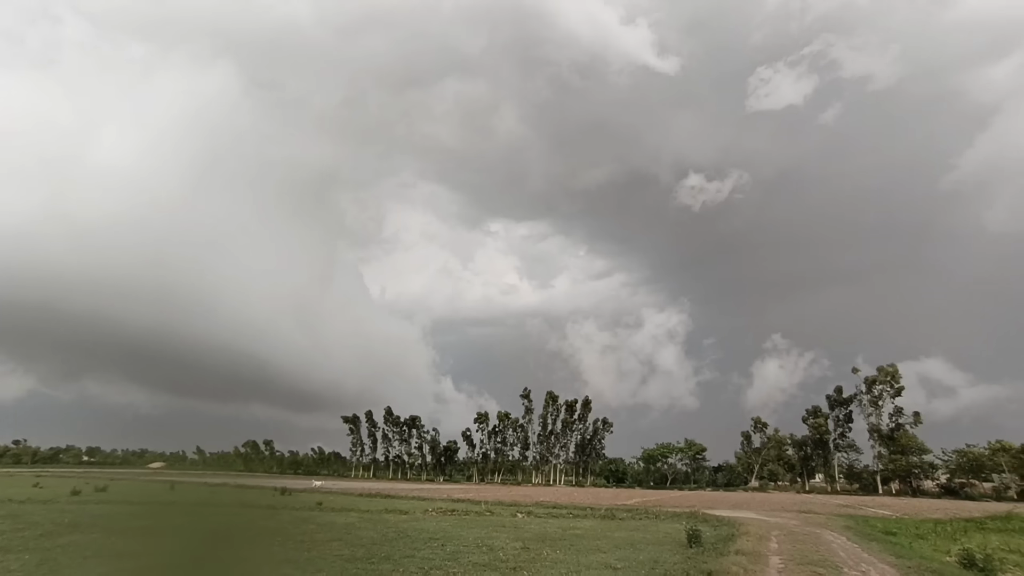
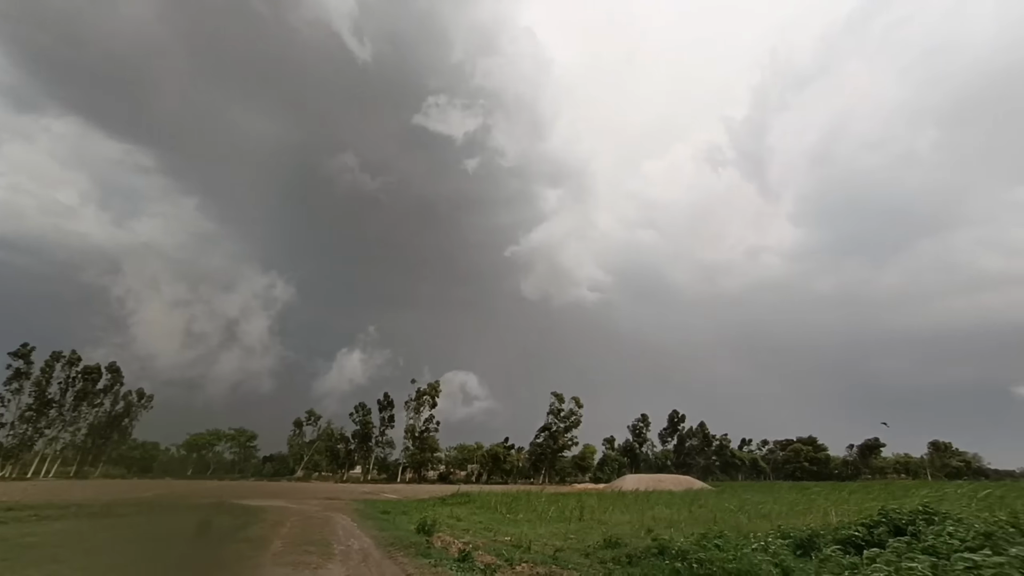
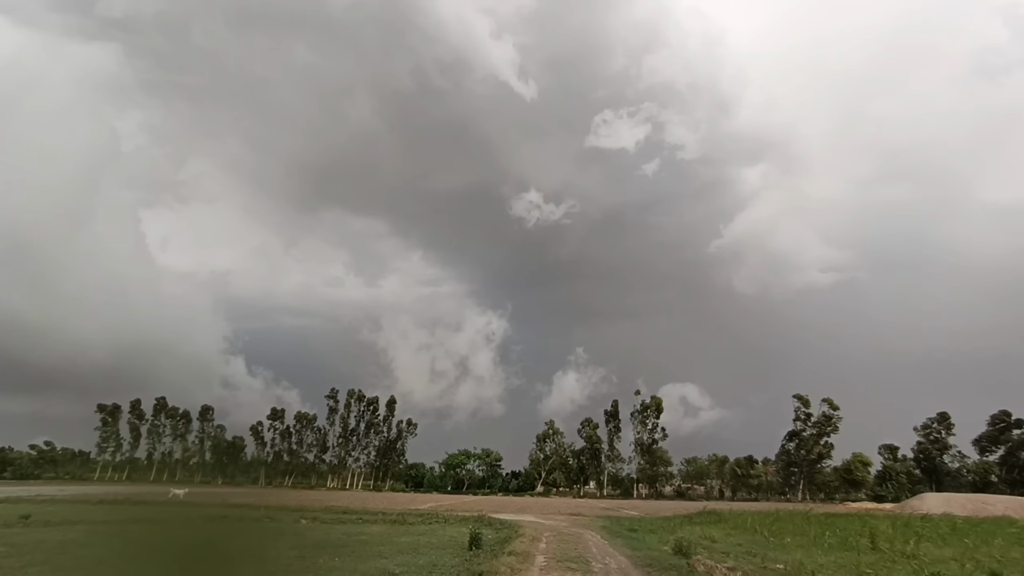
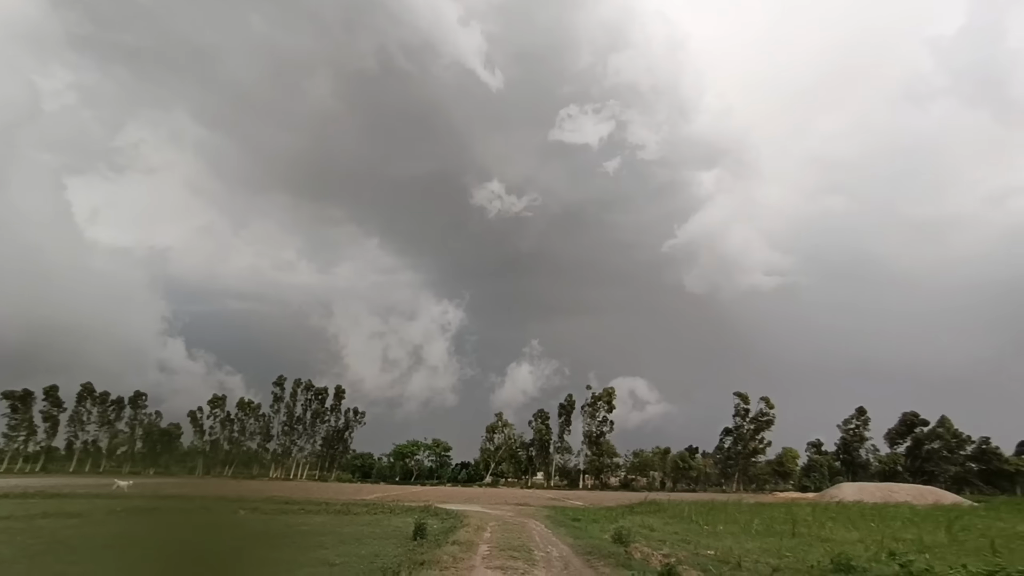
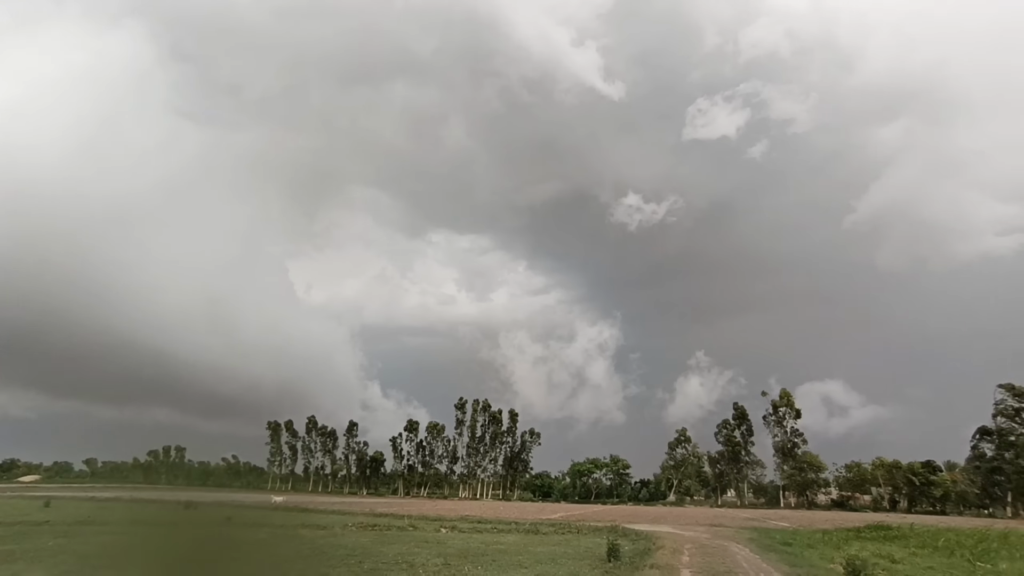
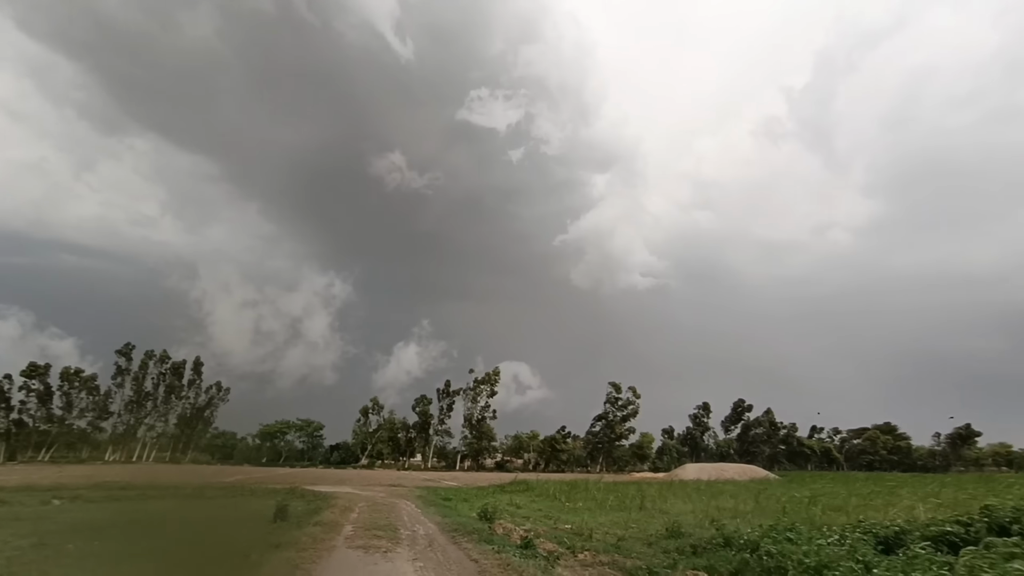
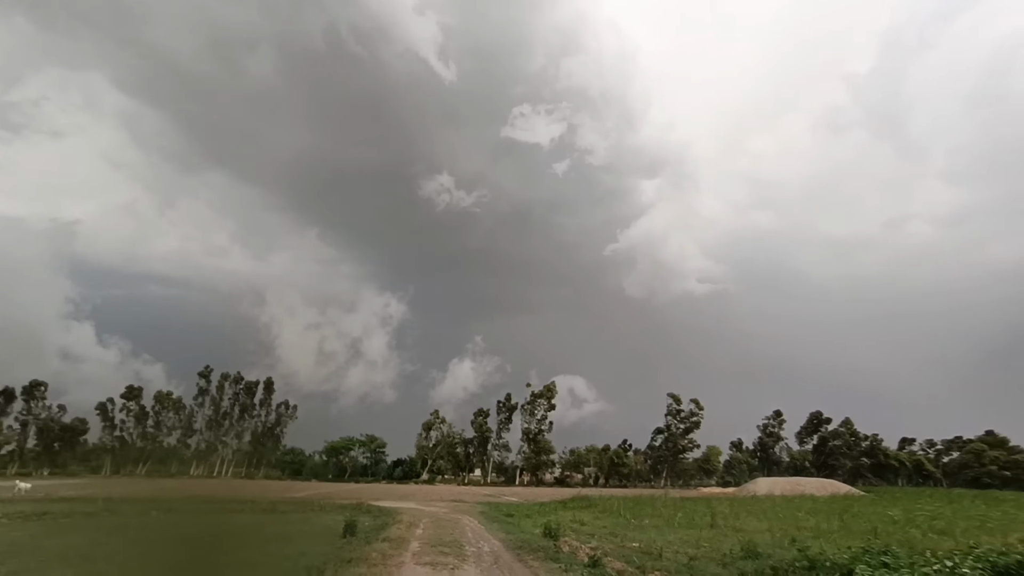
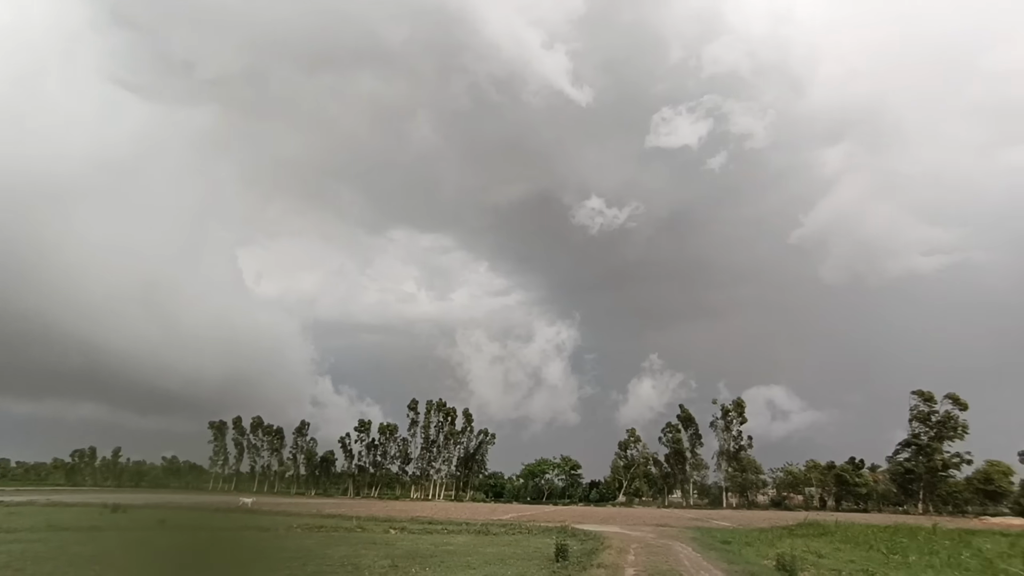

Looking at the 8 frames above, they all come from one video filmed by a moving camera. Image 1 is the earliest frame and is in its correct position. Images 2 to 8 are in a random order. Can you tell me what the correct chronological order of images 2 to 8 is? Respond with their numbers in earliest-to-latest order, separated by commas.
5, 8, 3, 4, 7, 6, 2
